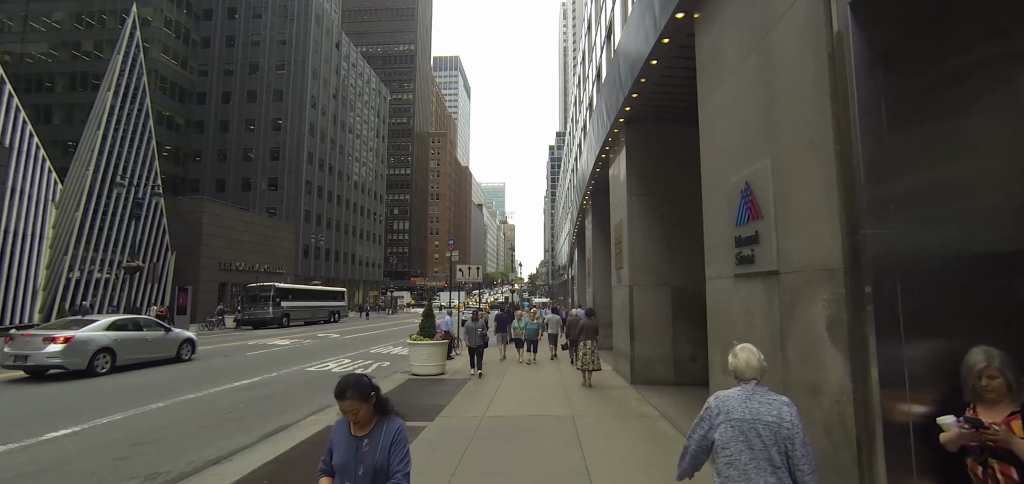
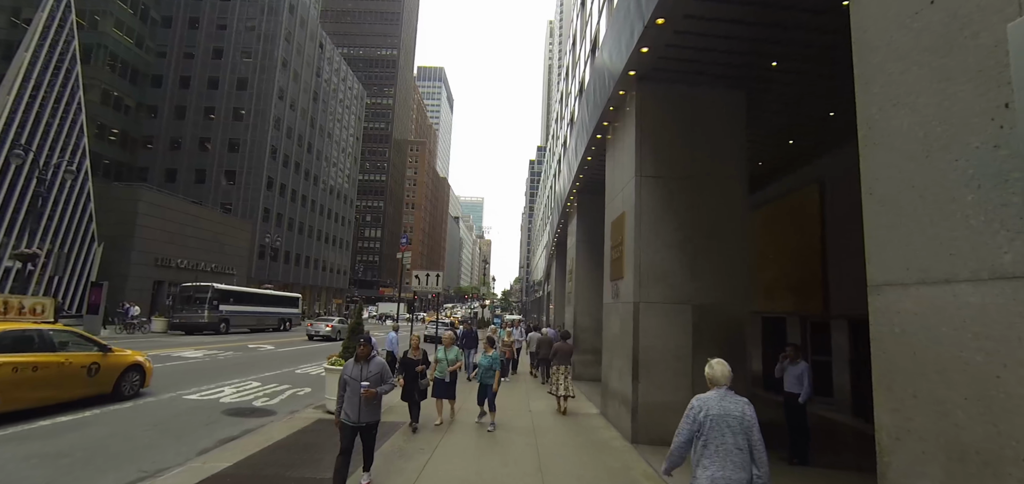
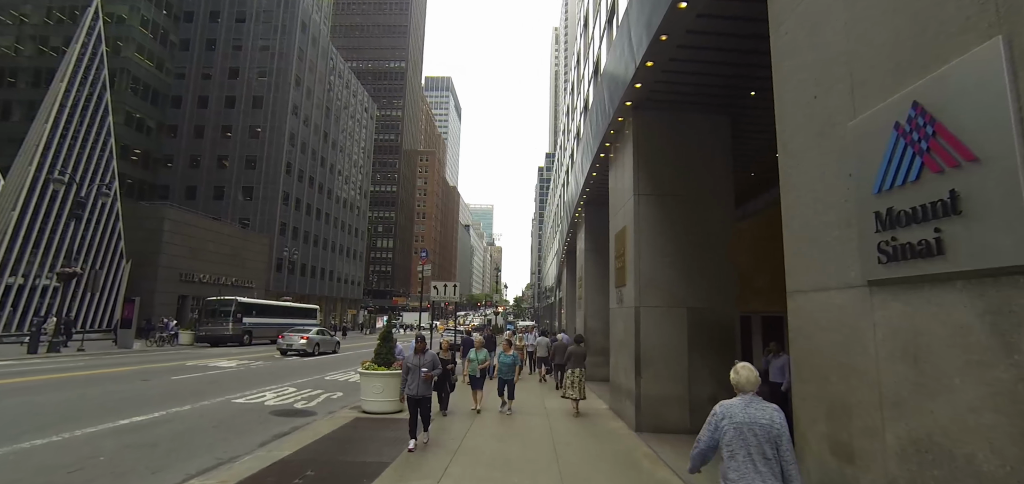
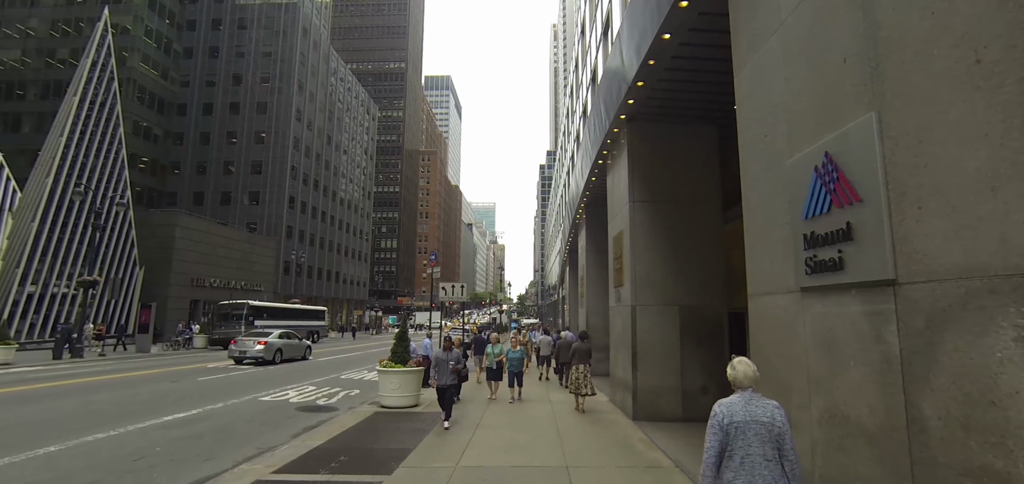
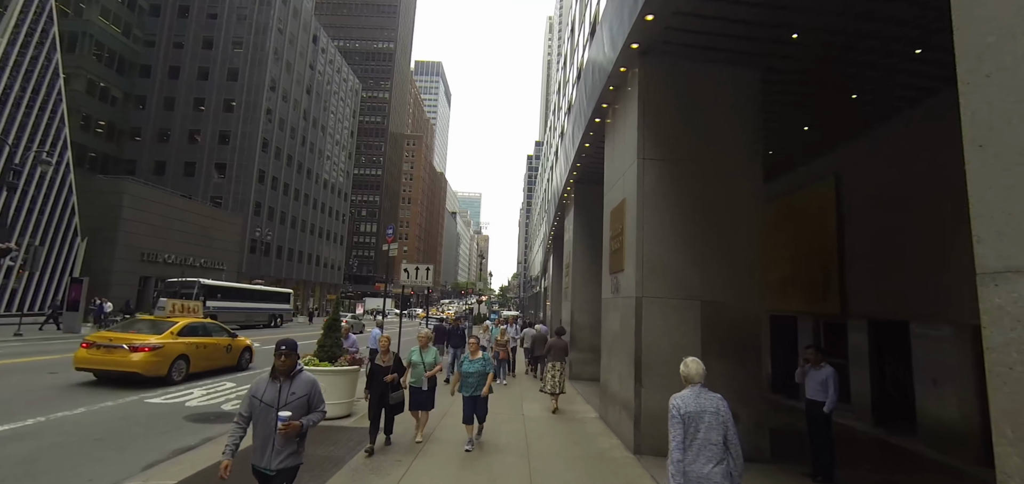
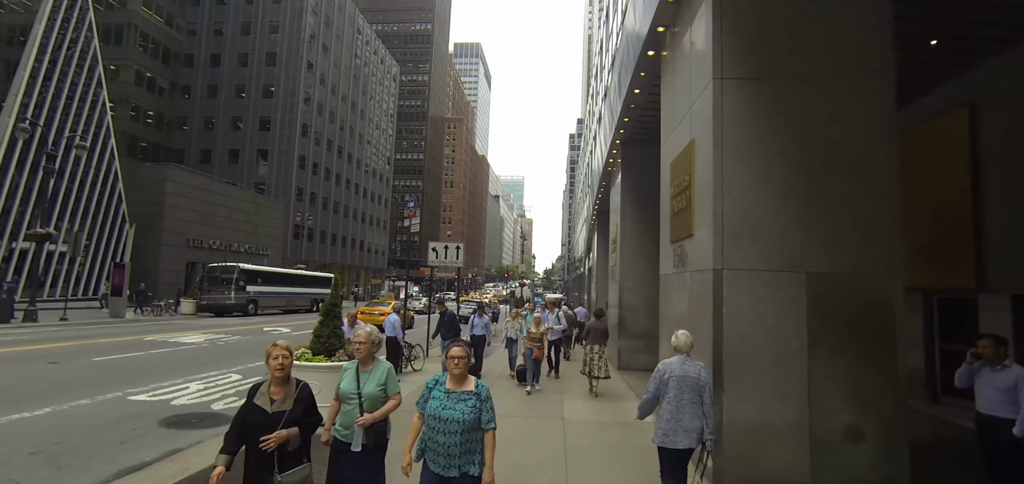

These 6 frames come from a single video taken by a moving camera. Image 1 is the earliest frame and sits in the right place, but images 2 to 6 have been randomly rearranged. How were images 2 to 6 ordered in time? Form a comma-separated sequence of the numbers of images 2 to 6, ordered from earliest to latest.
4, 3, 2, 5, 6
